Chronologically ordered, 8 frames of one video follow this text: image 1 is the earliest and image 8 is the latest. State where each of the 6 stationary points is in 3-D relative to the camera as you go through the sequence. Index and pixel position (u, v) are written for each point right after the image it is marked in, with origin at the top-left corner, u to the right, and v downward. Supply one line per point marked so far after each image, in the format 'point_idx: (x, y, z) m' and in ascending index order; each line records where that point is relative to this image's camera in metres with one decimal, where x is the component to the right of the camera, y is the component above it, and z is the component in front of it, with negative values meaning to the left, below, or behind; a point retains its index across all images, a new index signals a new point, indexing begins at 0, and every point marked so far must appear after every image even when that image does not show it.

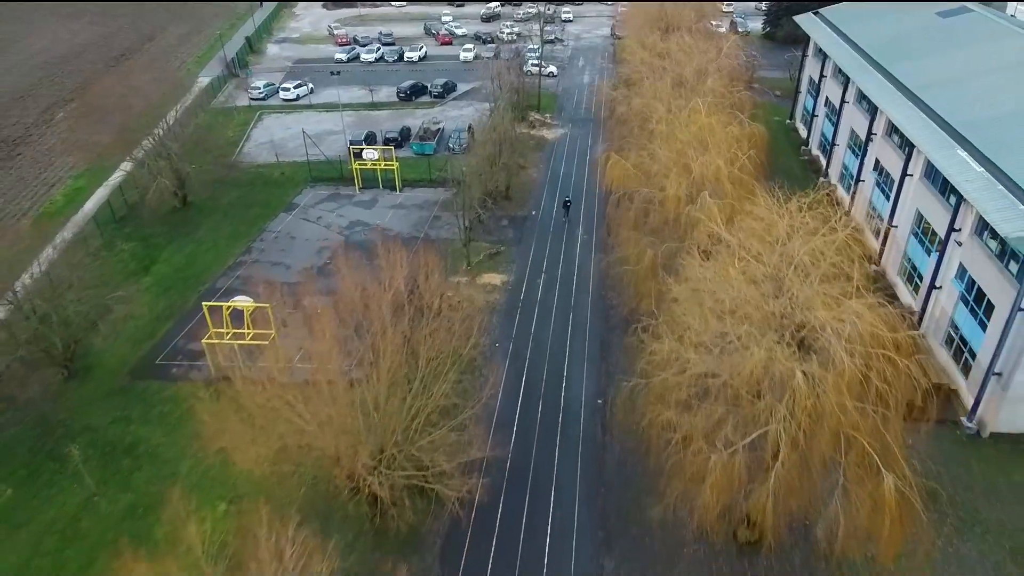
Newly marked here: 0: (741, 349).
0: (+3.1, -0.8, +10.2) m
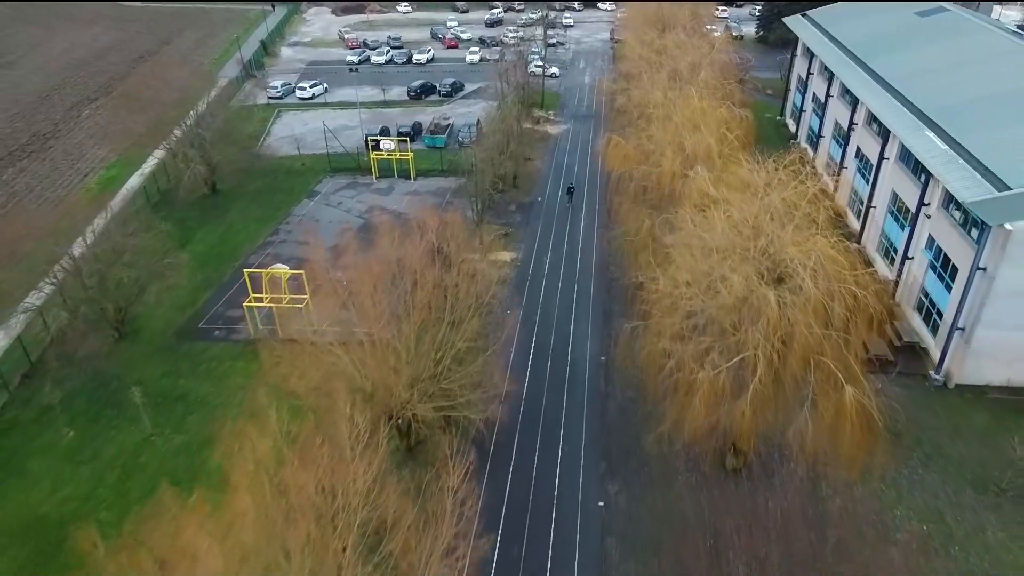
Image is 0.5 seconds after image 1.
0: (+3.4, +0.1, +11.9) m
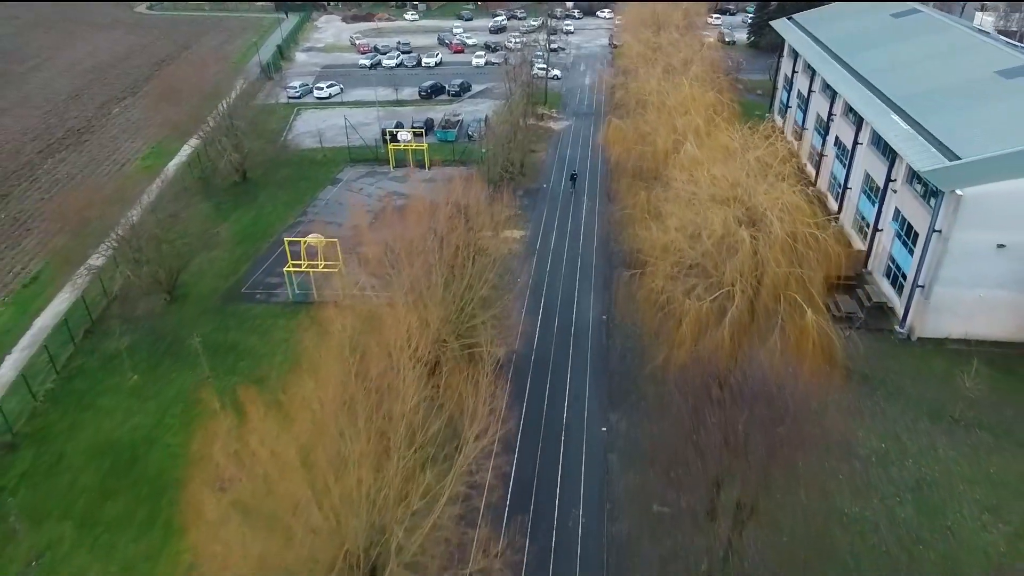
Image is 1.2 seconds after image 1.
0: (+3.7, +1.1, +14.0) m
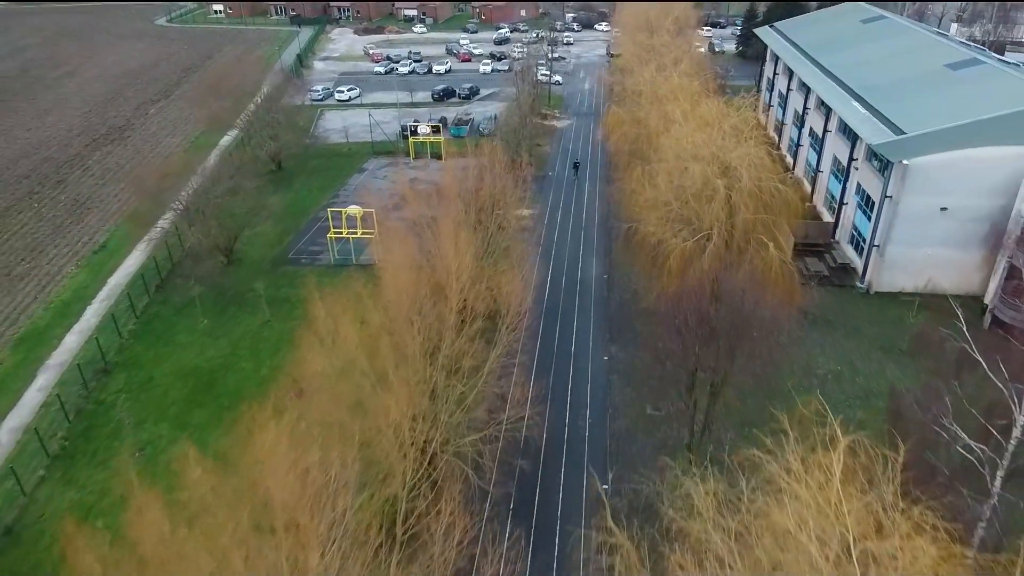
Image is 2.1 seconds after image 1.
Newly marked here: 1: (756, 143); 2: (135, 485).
0: (+4.1, +2.5, +17.1) m
1: (+6.2, +3.7, +18.7) m
2: (-7.9, -4.3, +15.2) m
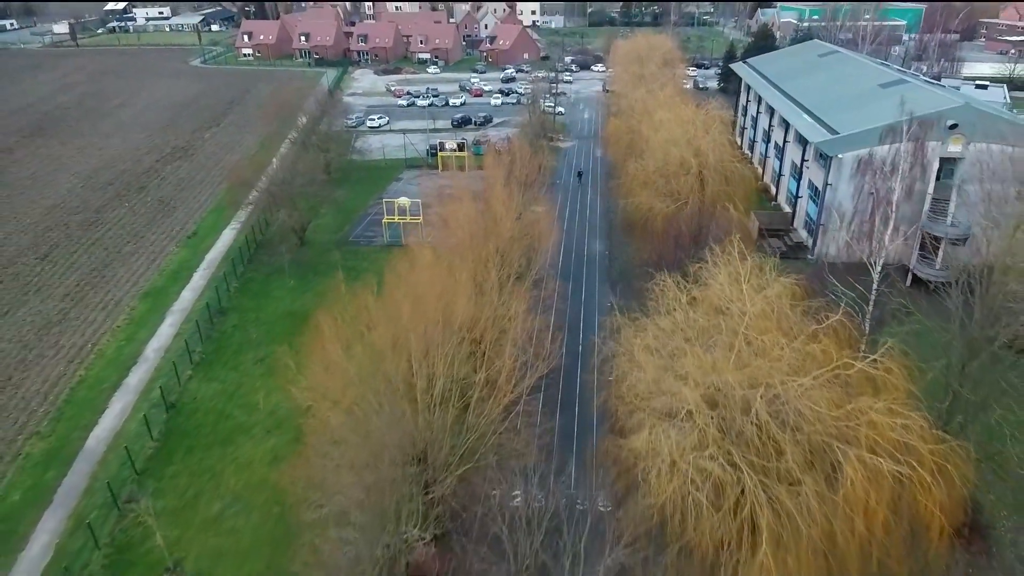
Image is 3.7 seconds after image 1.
0: (+5.0, +3.9, +22.8) m
1: (+7.0, +5.0, +24.4) m
2: (-7.1, -2.8, +20.4) m
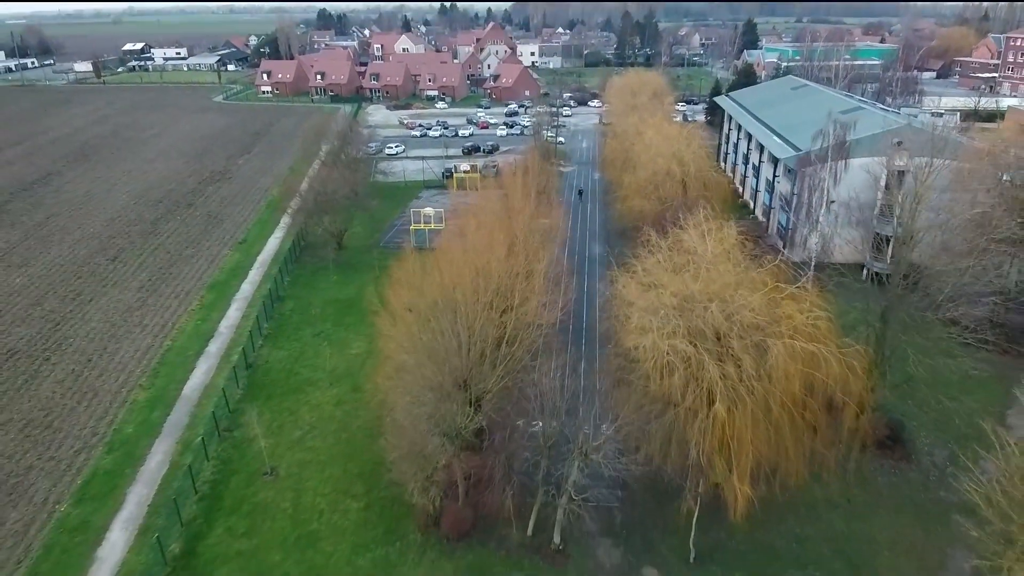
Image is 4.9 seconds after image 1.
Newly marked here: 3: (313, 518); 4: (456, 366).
0: (+5.5, +4.3, +27.4) m
1: (+7.5, +5.4, +29.1) m
2: (-6.5, -2.2, +24.6) m
3: (-4.7, -5.4, +17.1) m
4: (-1.5, -1.7, +16.0) m
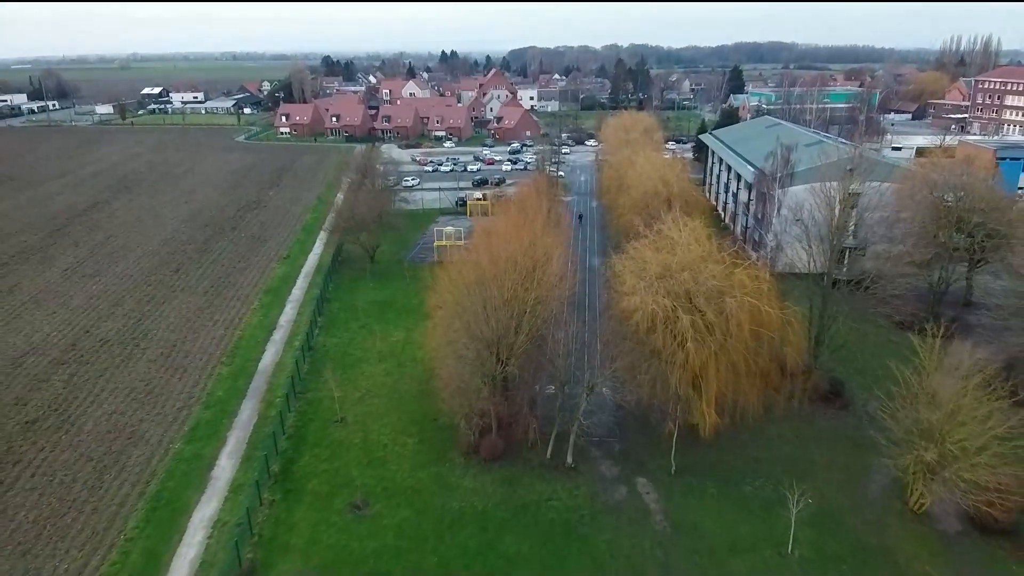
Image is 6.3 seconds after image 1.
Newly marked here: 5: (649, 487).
0: (+6.1, +4.3, +32.8) m
1: (+8.1, +5.3, +34.6) m
2: (-5.9, -2.0, +29.5) m
3: (-4.0, -4.9, +21.9) m
4: (-0.8, -1.1, +21.1) m
5: (+3.7, -5.4, +19.8) m
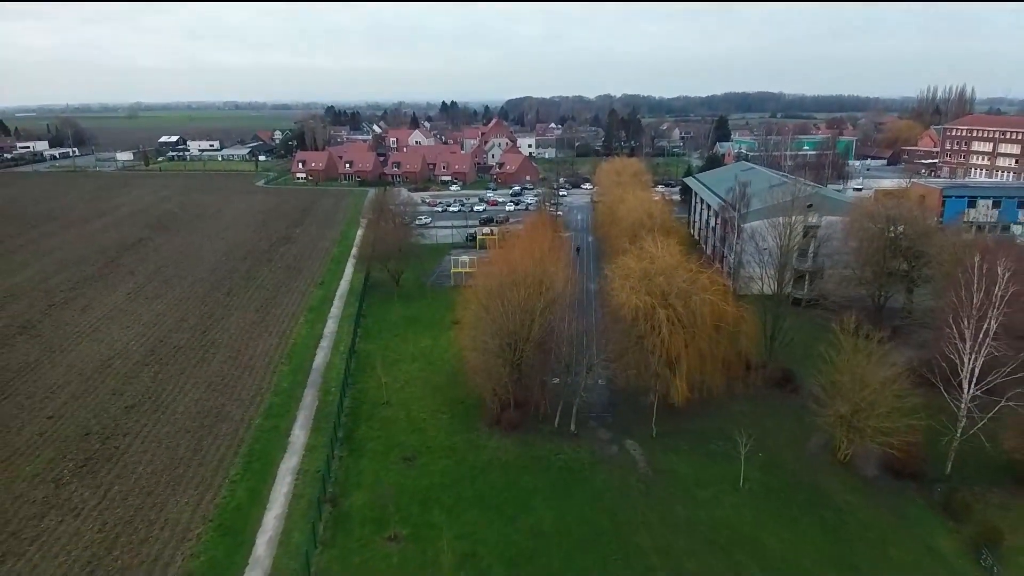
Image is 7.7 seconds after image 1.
0: (+6.6, +3.4, +38.9) m
1: (+8.5, +4.3, +40.8) m
2: (-5.4, -2.7, +35.2) m
3: (-3.4, -5.0, +27.5) m
4: (-0.2, -1.2, +26.9) m
5: (+4.3, -5.5, +25.4) m
